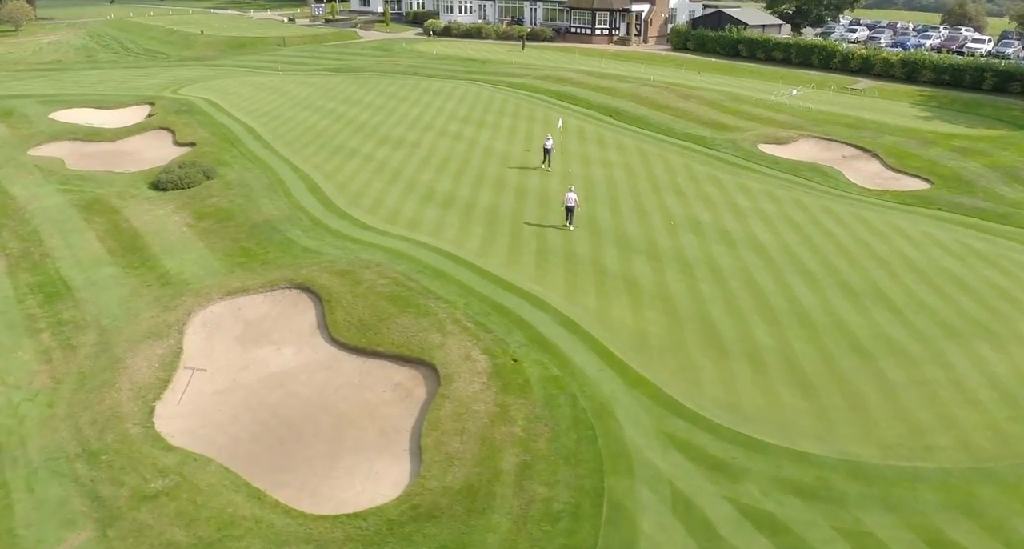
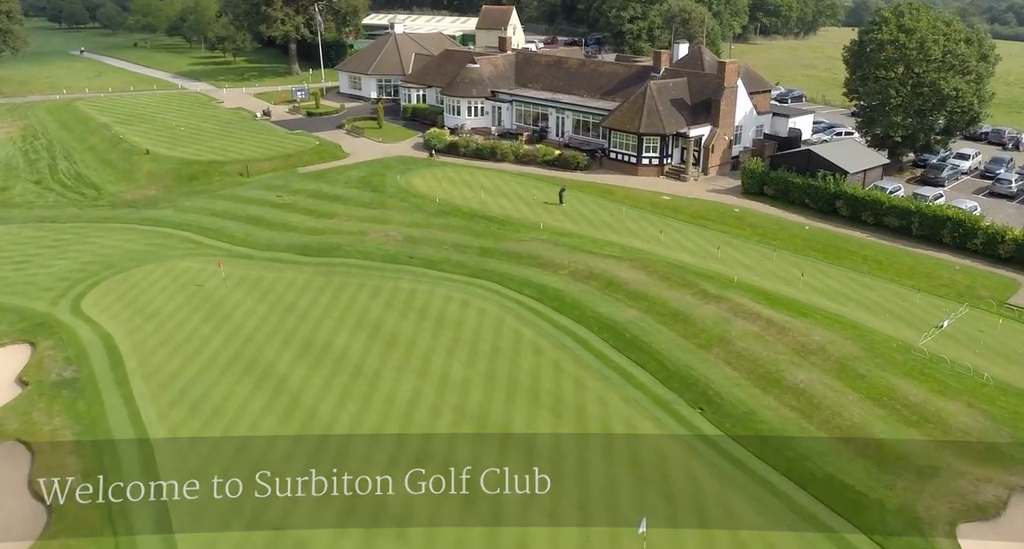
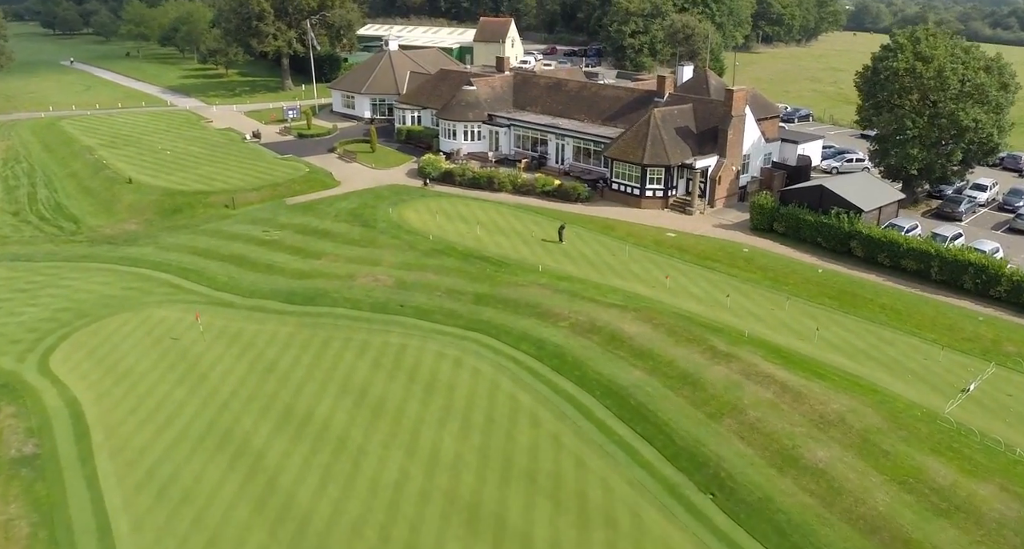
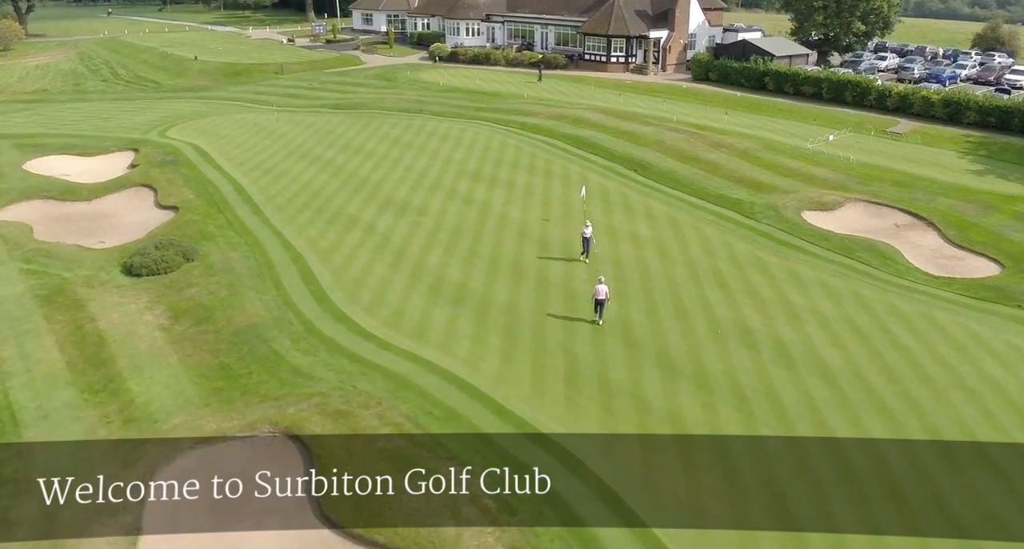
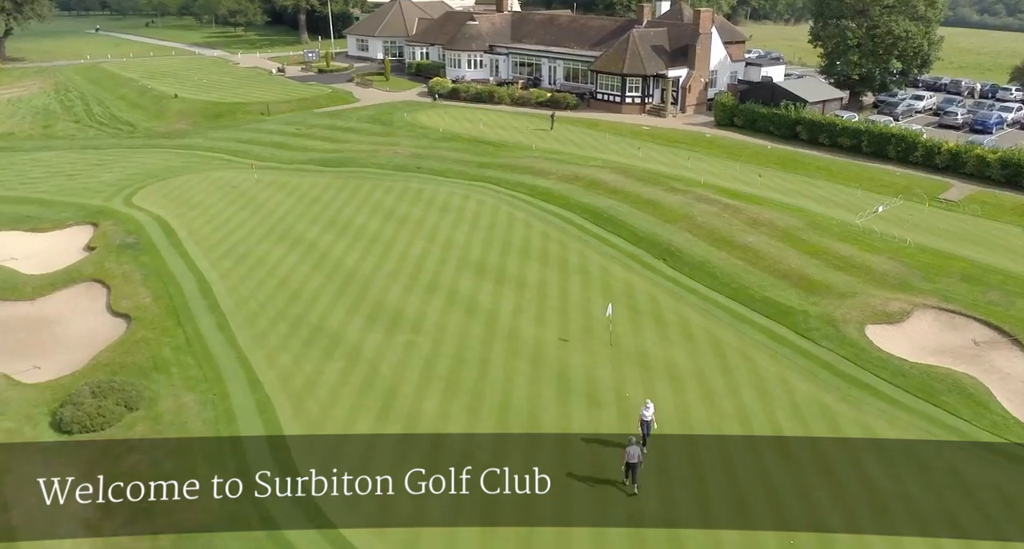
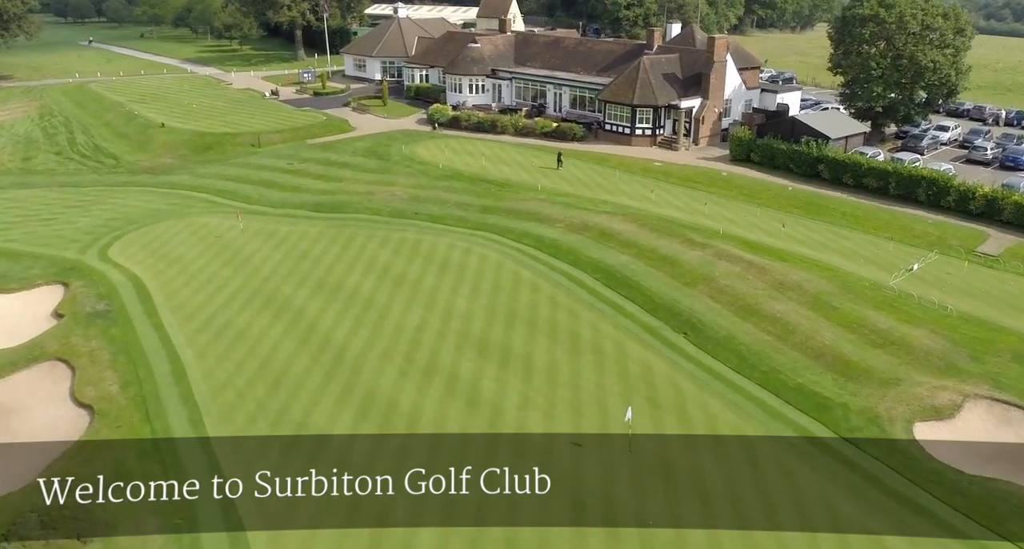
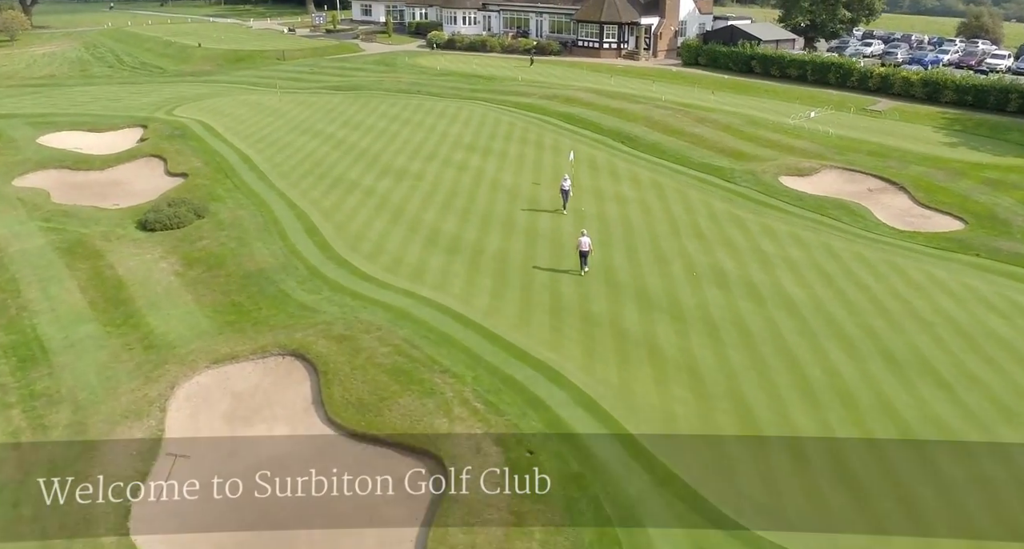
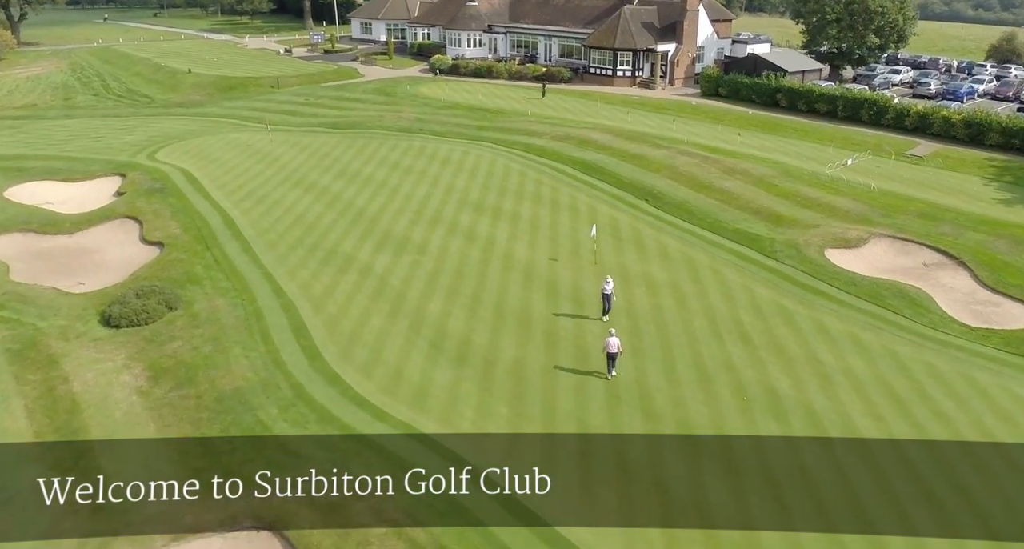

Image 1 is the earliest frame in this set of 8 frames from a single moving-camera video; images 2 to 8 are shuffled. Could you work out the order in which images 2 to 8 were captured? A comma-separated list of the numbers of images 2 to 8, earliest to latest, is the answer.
7, 4, 8, 5, 6, 2, 3
